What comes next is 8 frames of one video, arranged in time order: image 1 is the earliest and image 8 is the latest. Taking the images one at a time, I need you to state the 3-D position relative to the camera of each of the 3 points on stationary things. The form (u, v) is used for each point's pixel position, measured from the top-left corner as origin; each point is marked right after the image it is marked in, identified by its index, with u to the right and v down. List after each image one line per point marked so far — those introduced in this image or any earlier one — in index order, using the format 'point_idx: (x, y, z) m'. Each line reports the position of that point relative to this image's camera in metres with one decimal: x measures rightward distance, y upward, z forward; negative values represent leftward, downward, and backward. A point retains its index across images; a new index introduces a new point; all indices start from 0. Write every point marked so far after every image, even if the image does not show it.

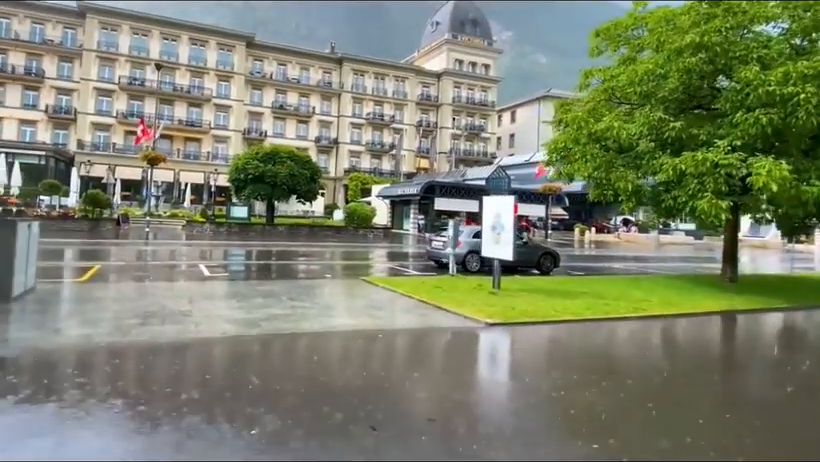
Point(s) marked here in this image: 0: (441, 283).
0: (+0.6, -1.0, +9.4) m
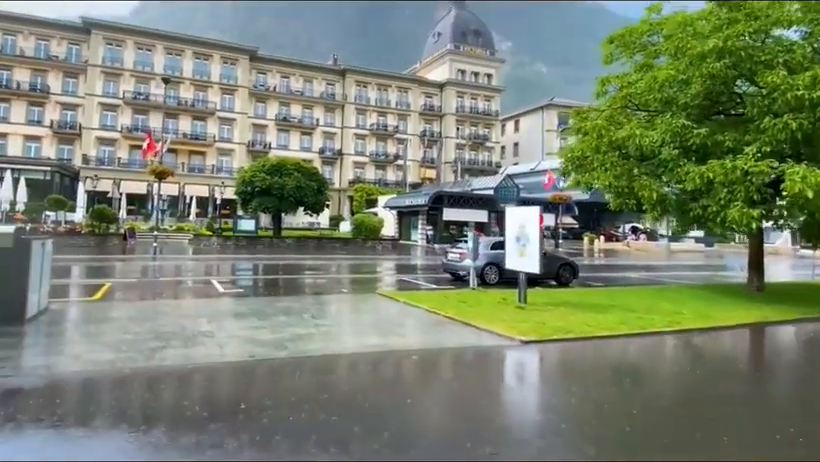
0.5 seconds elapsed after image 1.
0: (+1.0, -1.3, +9.0) m
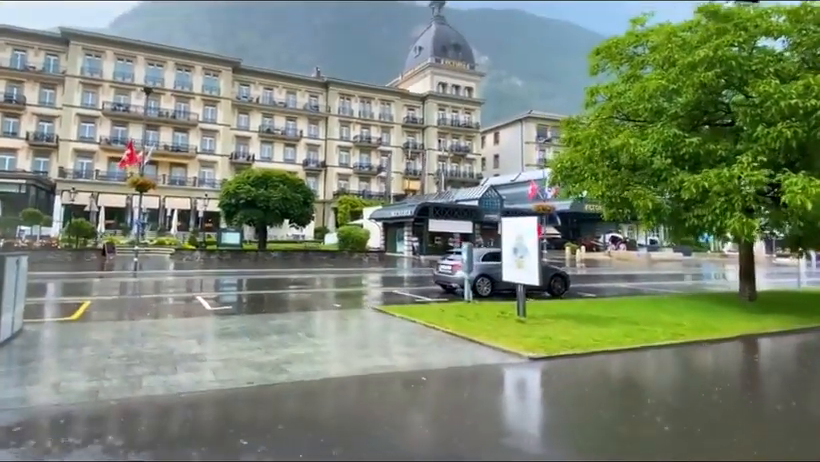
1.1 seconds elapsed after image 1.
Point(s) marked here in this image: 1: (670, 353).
0: (+0.9, -1.5, +8.7) m
1: (+3.6, -1.7, +6.6) m
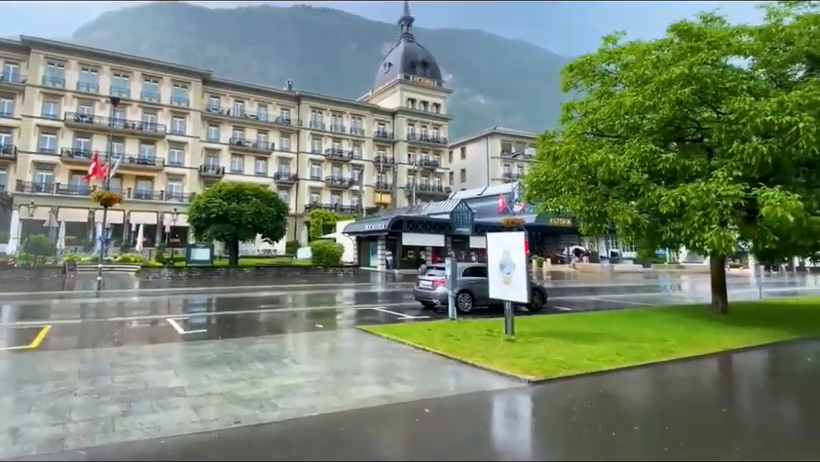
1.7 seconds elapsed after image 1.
0: (+0.7, -1.8, +8.5) m
1: (+3.5, -1.9, +6.5) m
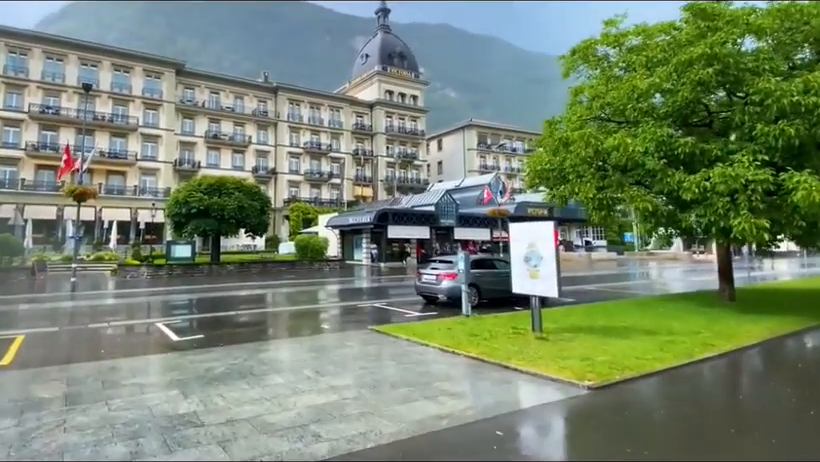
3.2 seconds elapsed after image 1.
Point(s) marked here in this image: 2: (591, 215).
0: (+1.0, -1.6, +7.8) m
1: (+3.9, -1.7, +6.0) m
2: (+4.7, +0.4, +12.2) m
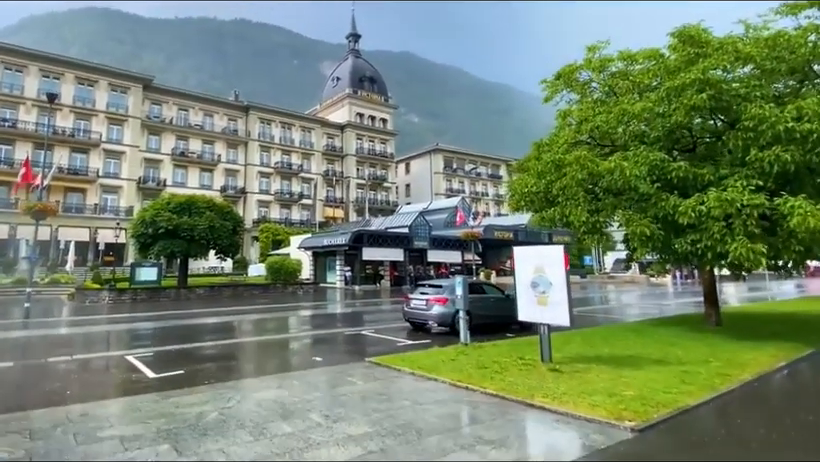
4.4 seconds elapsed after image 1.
0: (+1.0, -2.0, +7.3) m
1: (+4.0, -2.1, +5.7) m
2: (+4.4, -0.2, +12.0) m
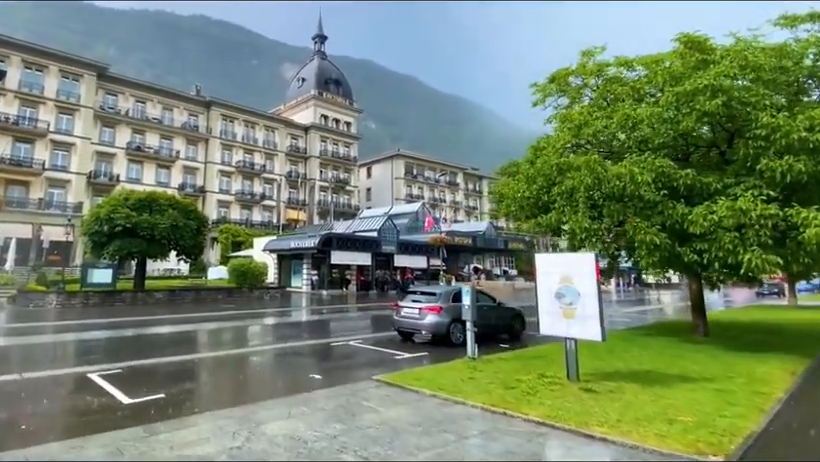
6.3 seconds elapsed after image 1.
0: (+1.2, -2.0, +6.6) m
1: (+4.3, -2.2, +5.2) m
2: (+4.2, -0.4, +11.6) m
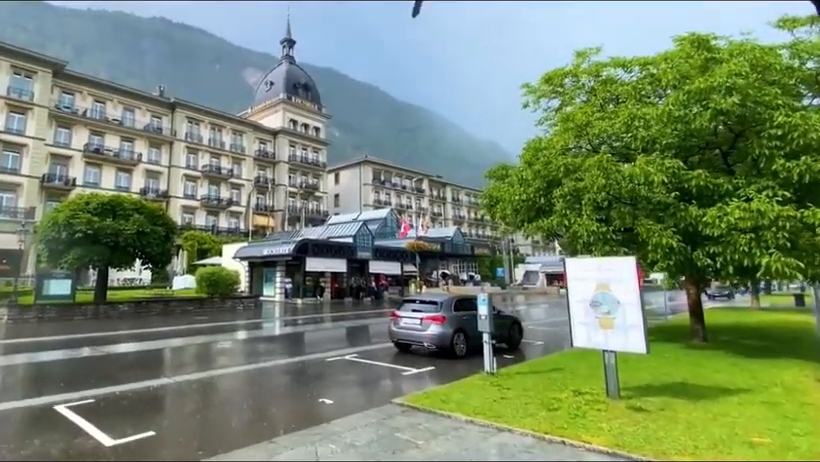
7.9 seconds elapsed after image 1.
0: (+1.5, -2.1, +6.0) m
1: (+4.7, -2.2, +4.8) m
2: (+4.2, -0.4, +11.1) m
